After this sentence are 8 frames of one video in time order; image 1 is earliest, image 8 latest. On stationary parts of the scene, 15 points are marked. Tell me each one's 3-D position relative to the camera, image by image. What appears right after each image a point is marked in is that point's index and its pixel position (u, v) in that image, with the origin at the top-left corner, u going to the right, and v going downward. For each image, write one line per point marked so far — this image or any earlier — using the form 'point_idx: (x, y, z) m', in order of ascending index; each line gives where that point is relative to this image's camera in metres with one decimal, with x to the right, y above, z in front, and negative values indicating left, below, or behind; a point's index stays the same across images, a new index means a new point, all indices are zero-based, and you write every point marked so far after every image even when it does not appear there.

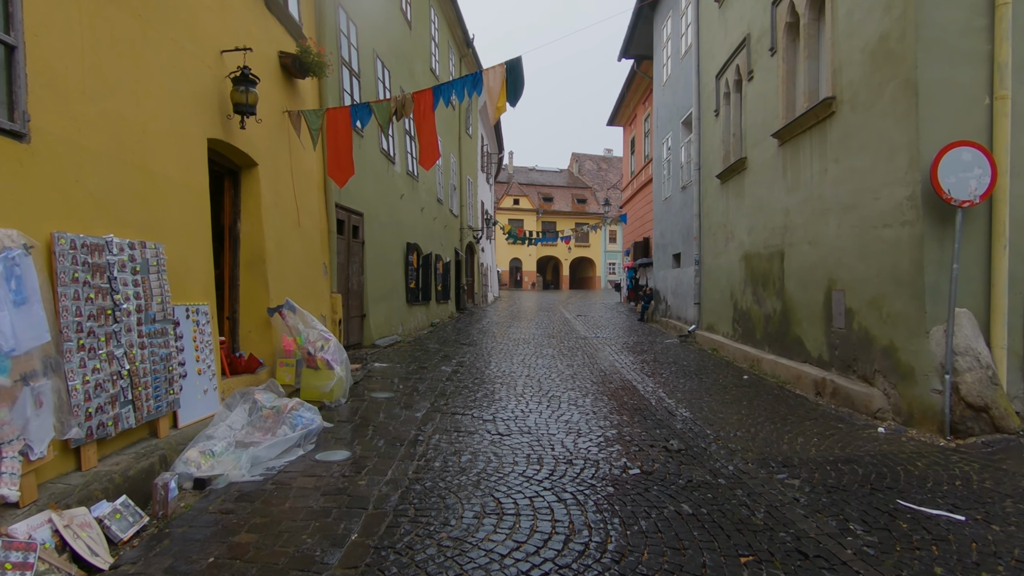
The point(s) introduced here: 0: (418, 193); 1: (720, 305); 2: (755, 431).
0: (-2.1, +2.1, +12.9) m
1: (+3.5, -0.3, +10.0) m
2: (+2.0, -1.2, +4.9) m
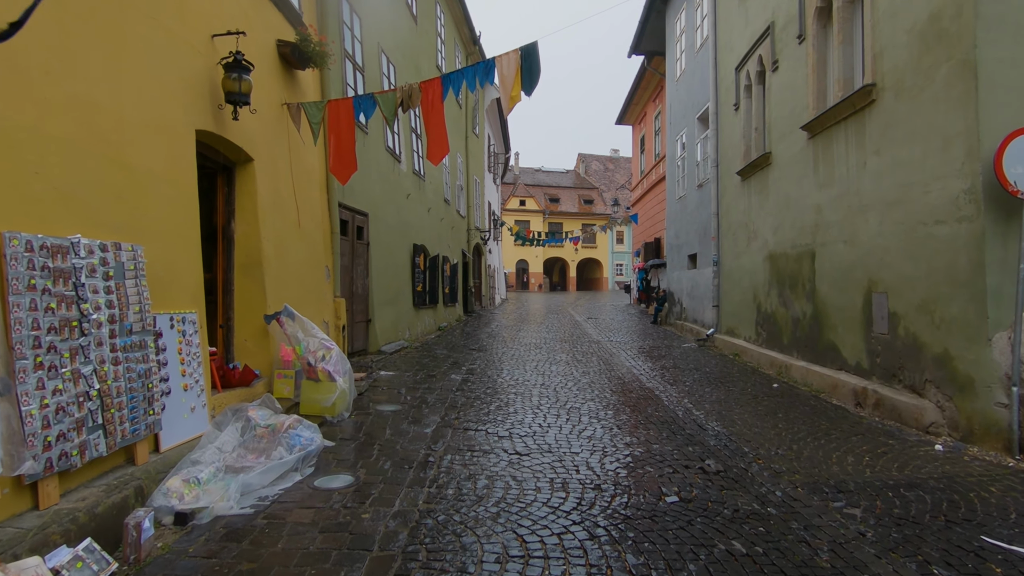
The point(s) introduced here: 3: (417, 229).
0: (-1.9, +2.0, +12.5) m
1: (+3.7, -0.3, +9.5) m
2: (+2.2, -1.2, +4.4) m
3: (-1.9, +1.2, +11.7) m
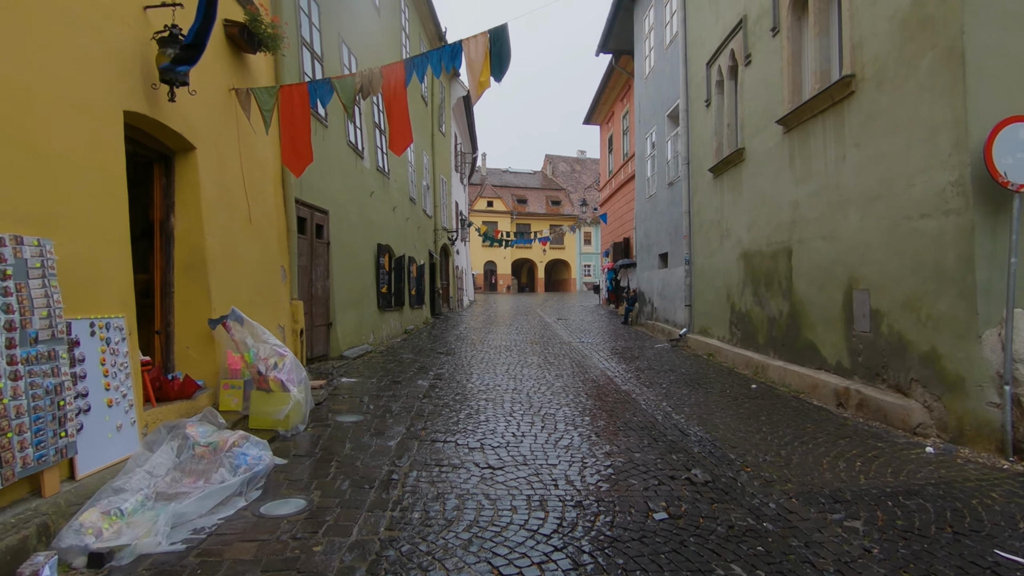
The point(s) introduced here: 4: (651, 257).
0: (-2.5, +2.0, +12.0) m
1: (+3.2, -0.3, +9.4) m
2: (+2.0, -1.2, +4.2) m
3: (-2.5, +1.1, +11.2) m
4: (+3.2, +0.7, +13.4) m
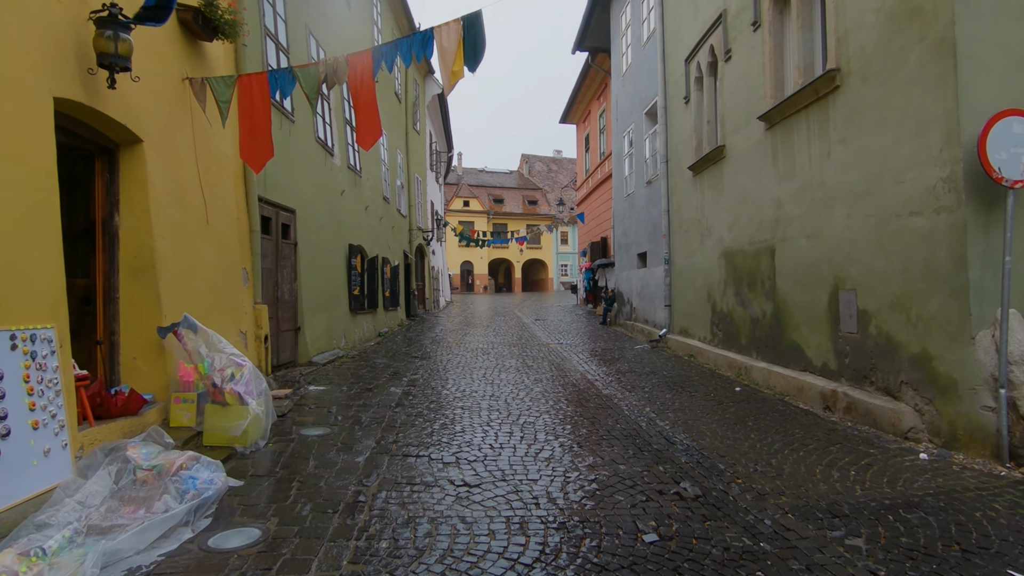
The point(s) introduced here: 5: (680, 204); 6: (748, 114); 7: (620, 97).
0: (-3.0, +2.0, +11.7) m
1: (+2.9, -0.3, +9.2) m
2: (+1.8, -1.2, +4.0) m
3: (-2.9, +1.1, +10.8) m
4: (+2.7, +0.7, +13.3) m
5: (+2.8, +1.4, +9.9) m
6: (+2.9, +2.1, +7.2) m
7: (+2.6, +4.5, +13.8) m
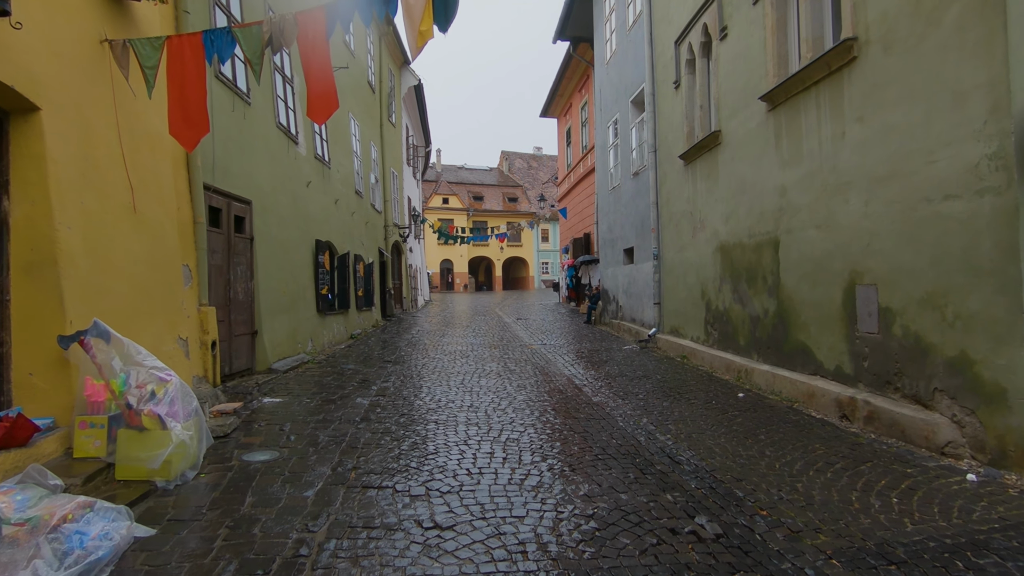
0: (-3.4, +2.0, +10.9) m
1: (+2.6, -0.3, +8.7) m
2: (+1.7, -1.2, +3.4) m
3: (-3.3, +1.1, +10.1) m
4: (+2.2, +0.8, +12.7) m
5: (+2.5, +1.5, +9.3) m
6: (+2.6, +2.2, +6.6) m
7: (+2.1, +4.6, +13.2) m
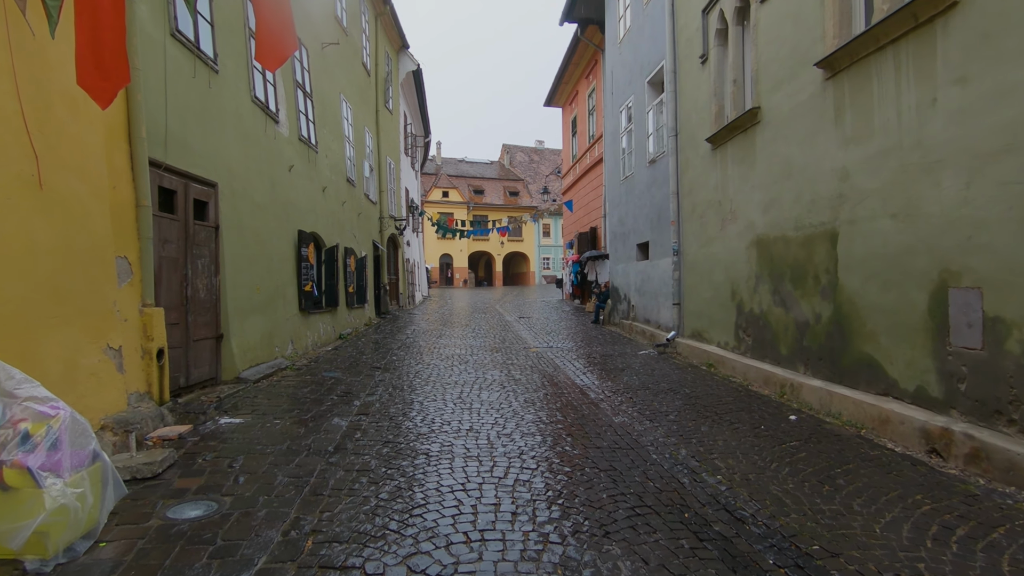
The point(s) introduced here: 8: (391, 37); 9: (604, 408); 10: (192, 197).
0: (-3.3, +2.0, +9.9) m
1: (+2.7, -0.2, +7.7) m
2: (+1.8, -1.2, +2.5) m
3: (-3.2, +1.2, +9.1) m
4: (+2.3, +0.8, +11.7) m
5: (+2.6, +1.5, +8.4) m
6: (+2.7, +2.2, +5.7) m
7: (+2.2, +4.6, +12.2) m
8: (-3.8, +7.9, +18.4) m
9: (+0.9, -1.1, +5.5) m
10: (-3.0, +0.9, +5.5) m
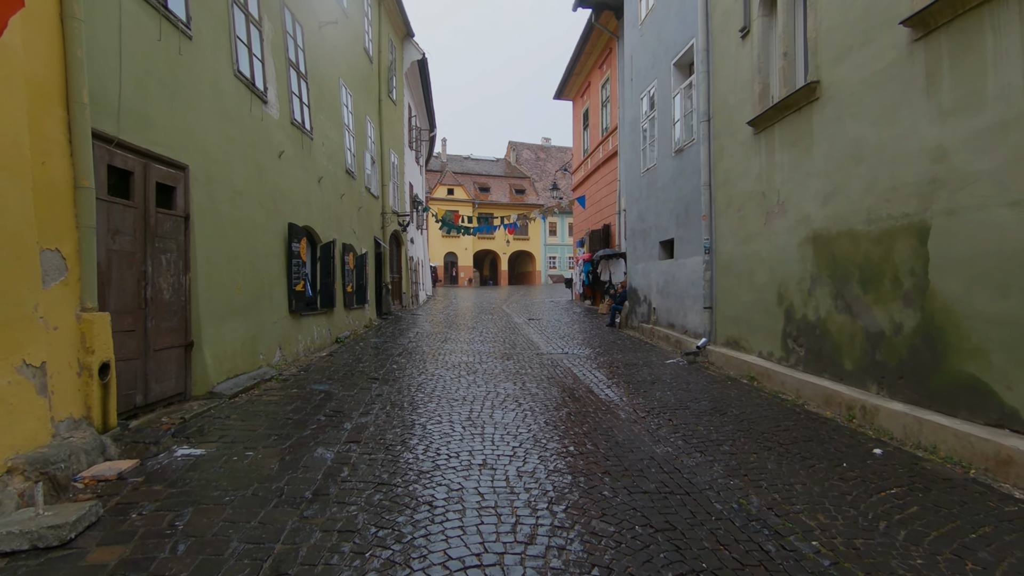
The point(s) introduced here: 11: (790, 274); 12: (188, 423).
0: (-3.1, +2.0, +9.1) m
1: (+2.8, -0.3, +6.8) m
2: (+1.9, -1.2, +1.6) m
3: (-3.0, +1.2, +8.3) m
4: (+2.5, +0.8, +10.9) m
5: (+2.8, +1.5, +7.5) m
6: (+2.9, +2.1, +4.8) m
7: (+2.4, +4.6, +11.4) m
8: (-3.5, +7.9, +17.6) m
9: (+1.0, -1.2, +4.7) m
10: (-2.8, +0.9, +4.7) m
11: (+2.9, +0.1, +6.1) m
12: (-2.5, -1.0, +4.4) m
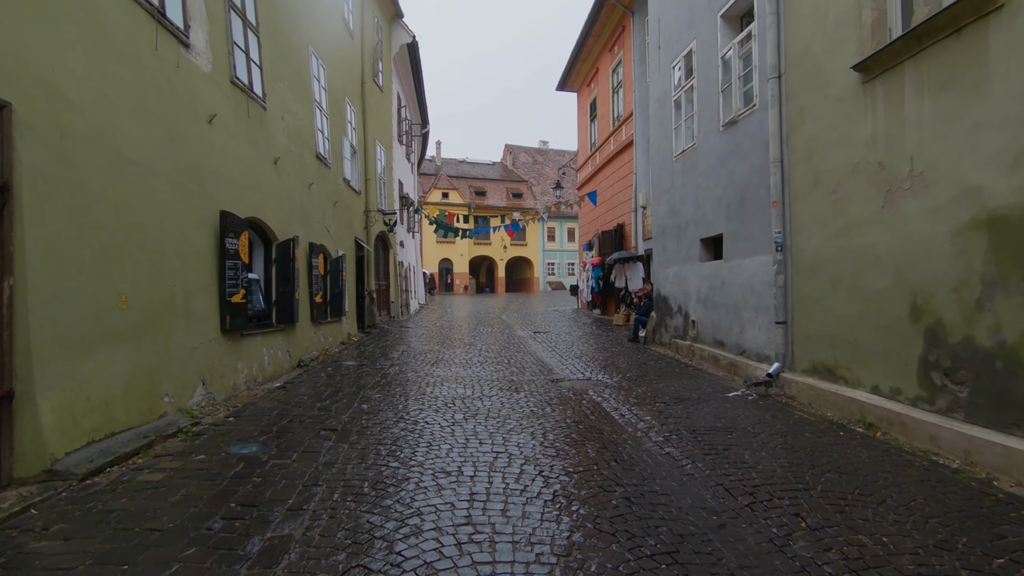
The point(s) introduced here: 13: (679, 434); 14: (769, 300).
0: (-3.0, +1.9, +7.1) m
1: (+3.0, -0.4, +4.9) m
2: (+2.1, -1.2, -0.4) m
3: (-2.9, +1.1, +6.3) m
4: (+2.6, +0.7, +8.9) m
5: (+2.9, +1.4, +5.6) m
6: (+3.0, +2.1, +2.8) m
7: (+2.5, +4.5, +9.5) m
8: (-3.5, +7.7, +15.7) m
9: (+1.2, -1.2, +2.7) m
10: (-2.7, +0.8, +2.7) m
11: (+3.0, +0.1, +4.1) m
12: (-2.3, -1.1, +2.4) m
13: (+1.4, -1.2, +4.7) m
14: (+2.8, -0.1, +6.3) m
